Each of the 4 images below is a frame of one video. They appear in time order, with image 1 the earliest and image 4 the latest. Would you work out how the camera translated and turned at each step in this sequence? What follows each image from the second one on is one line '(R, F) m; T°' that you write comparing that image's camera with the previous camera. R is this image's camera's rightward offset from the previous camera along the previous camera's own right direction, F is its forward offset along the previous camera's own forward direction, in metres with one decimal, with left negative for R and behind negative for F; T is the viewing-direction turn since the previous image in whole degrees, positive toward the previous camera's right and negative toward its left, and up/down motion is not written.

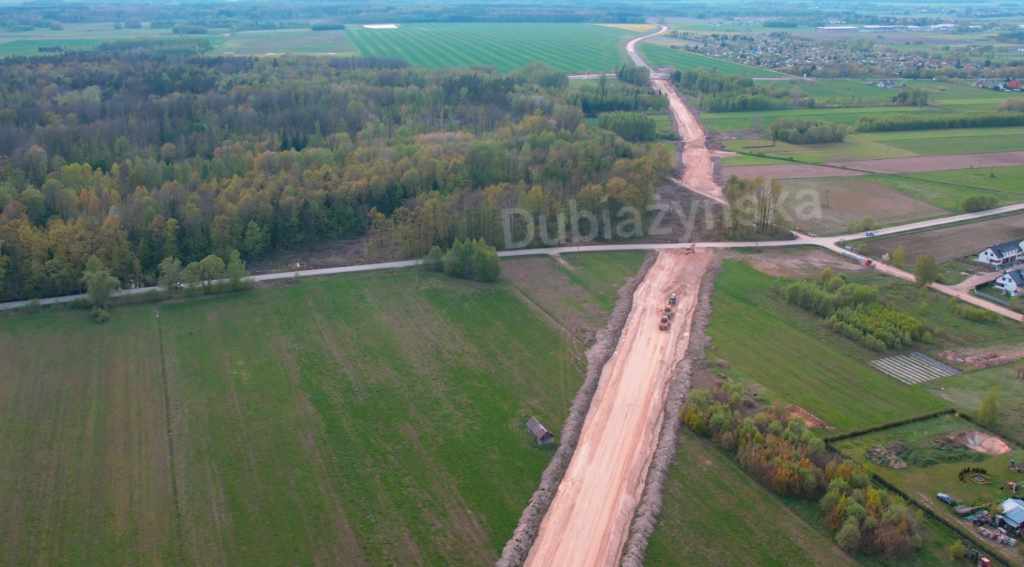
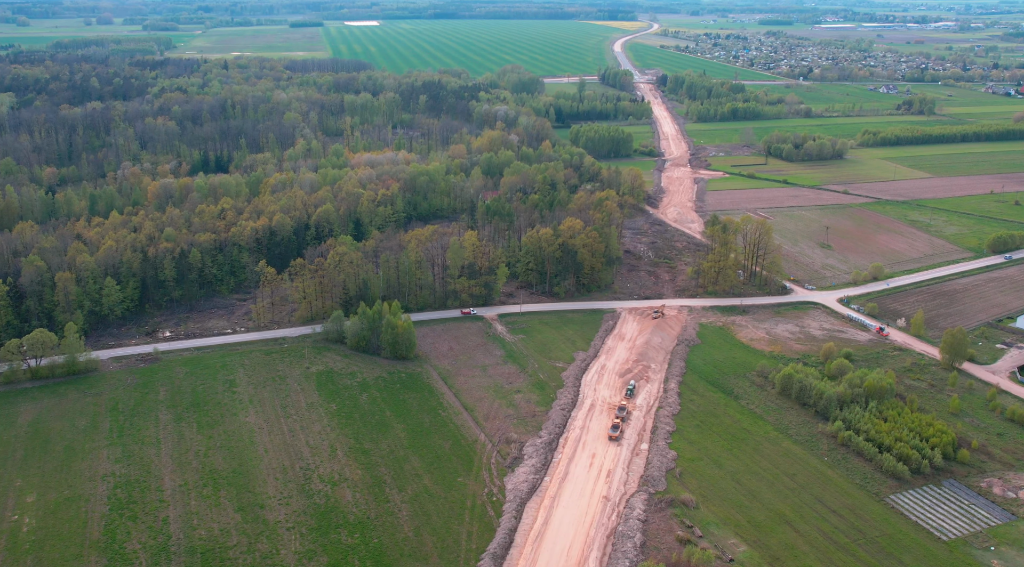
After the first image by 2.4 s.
(+6.1, +16.9) m; 0°
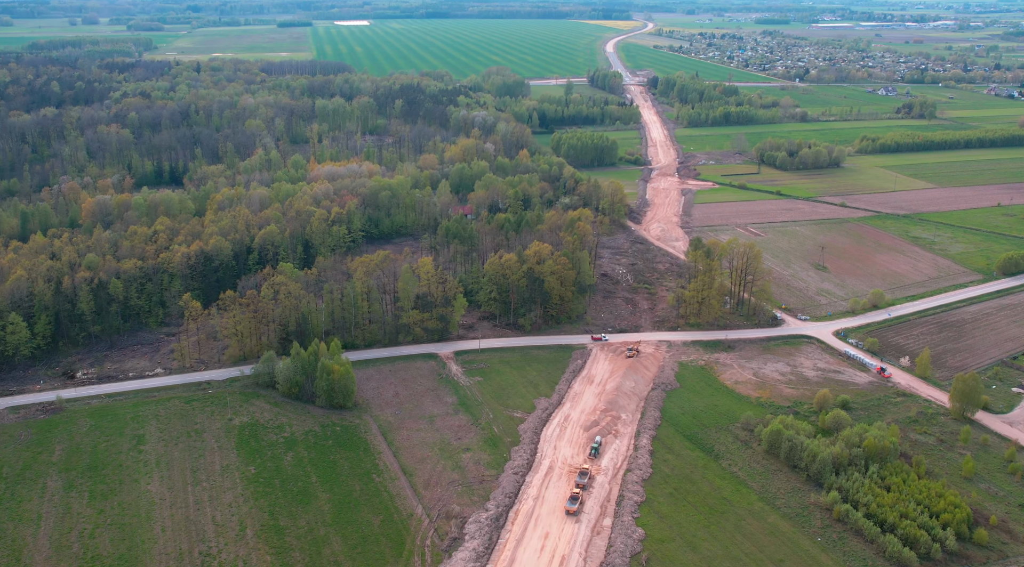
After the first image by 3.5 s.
(+3.2, +7.5) m; 0°
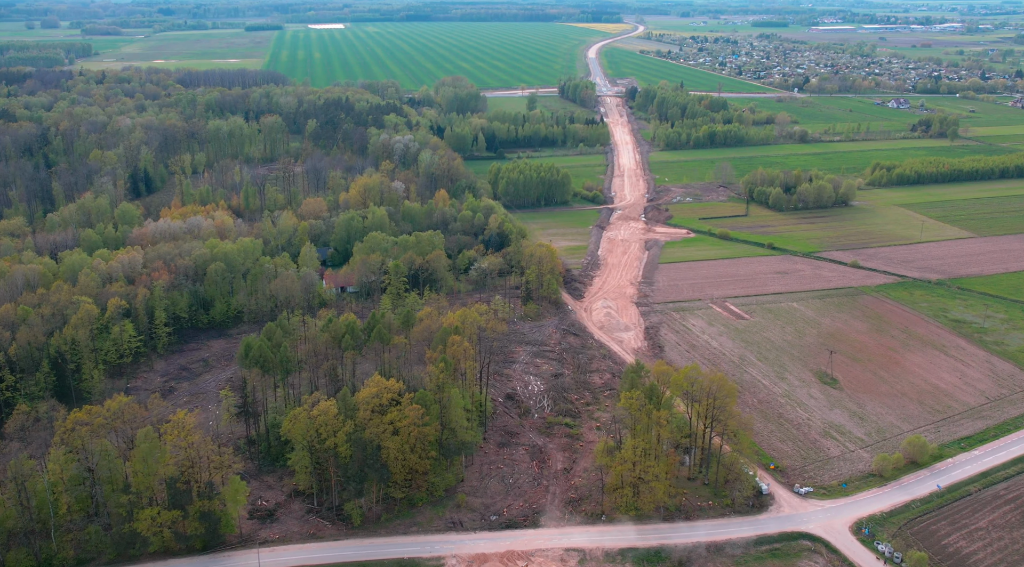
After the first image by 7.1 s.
(+9.3, +25.6) m; 0°
